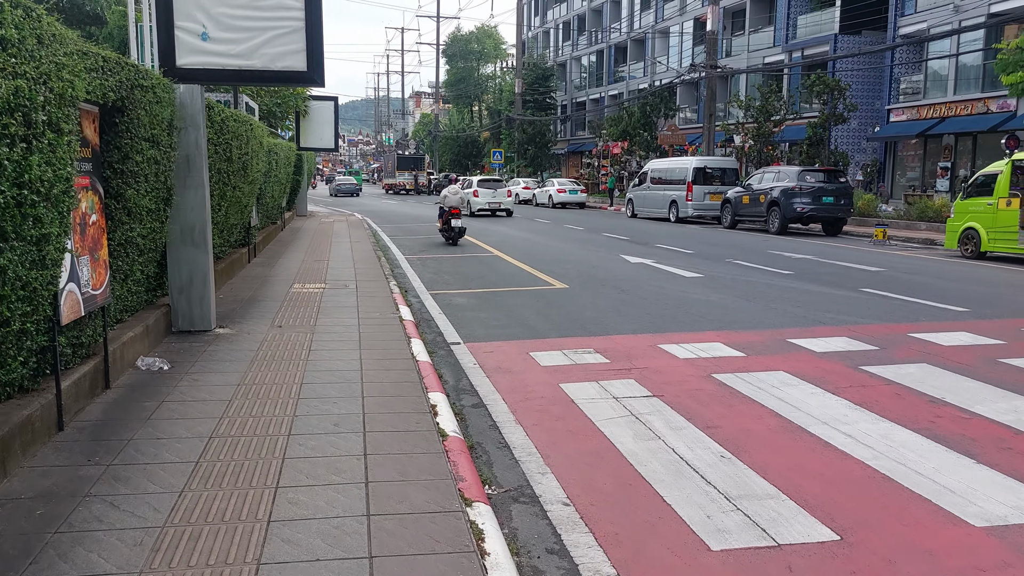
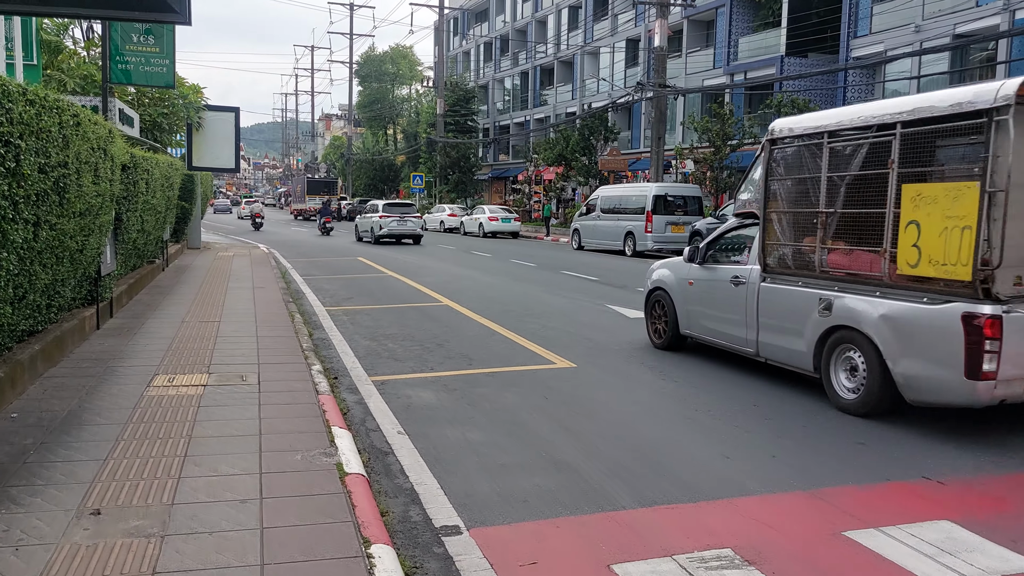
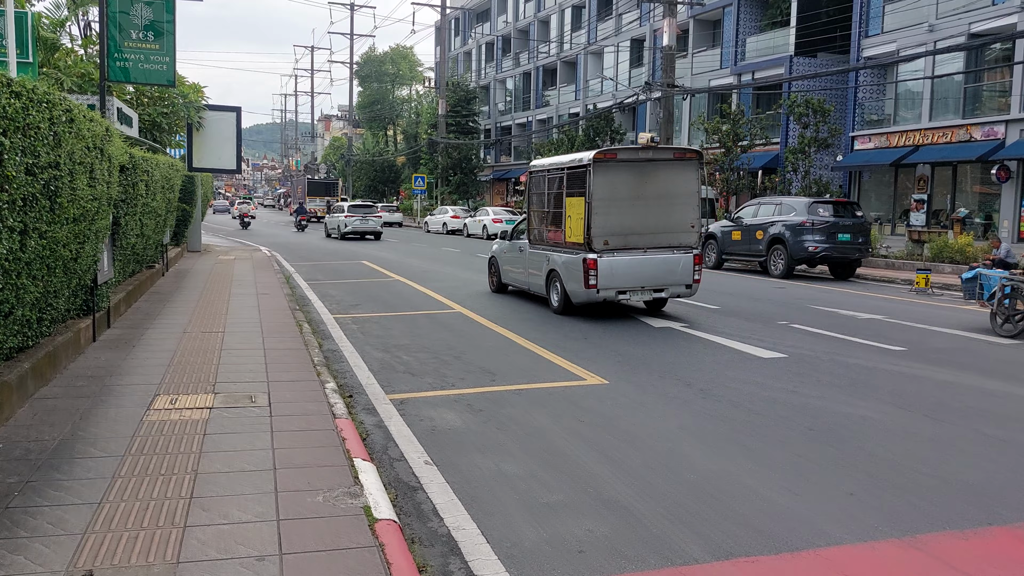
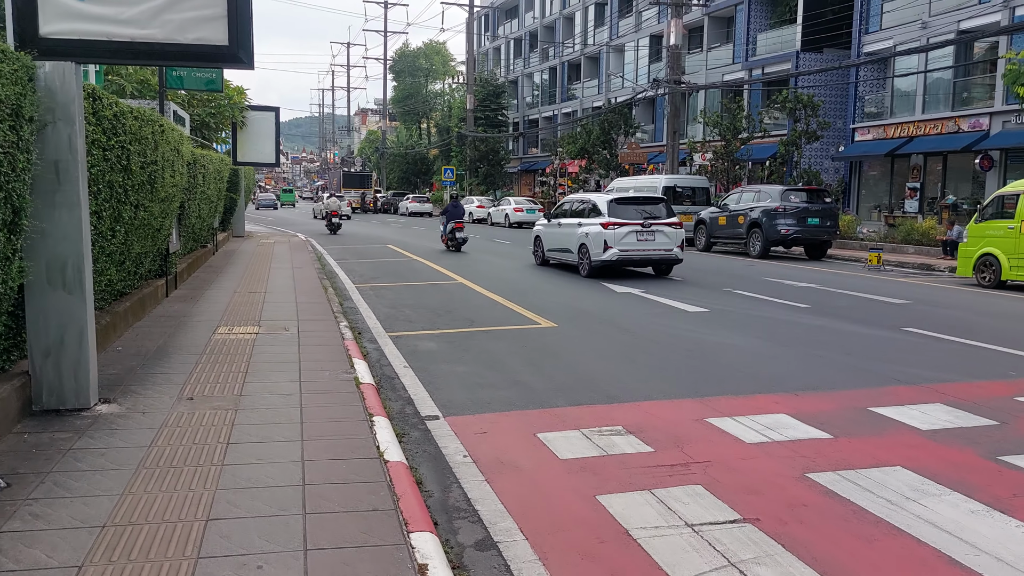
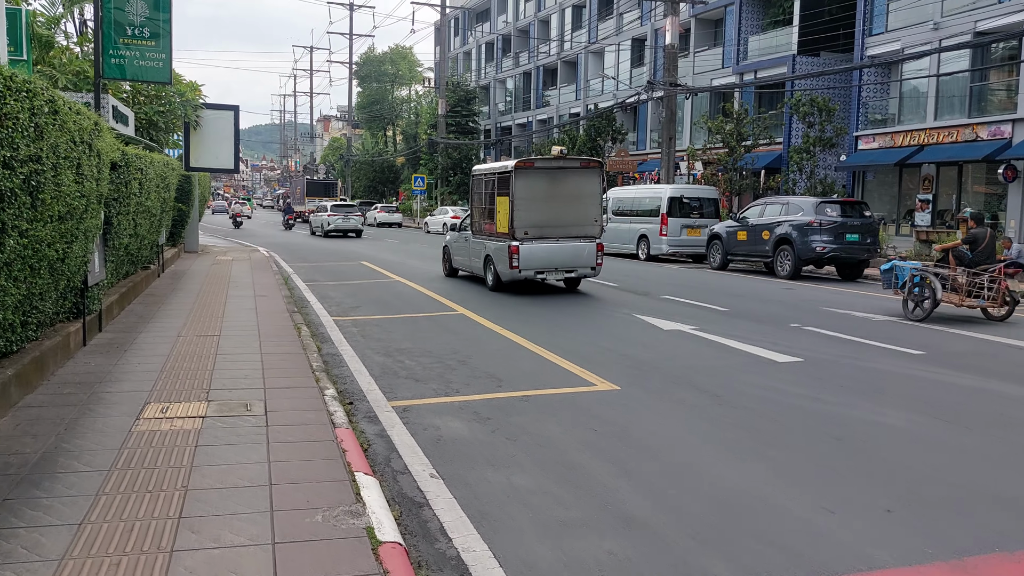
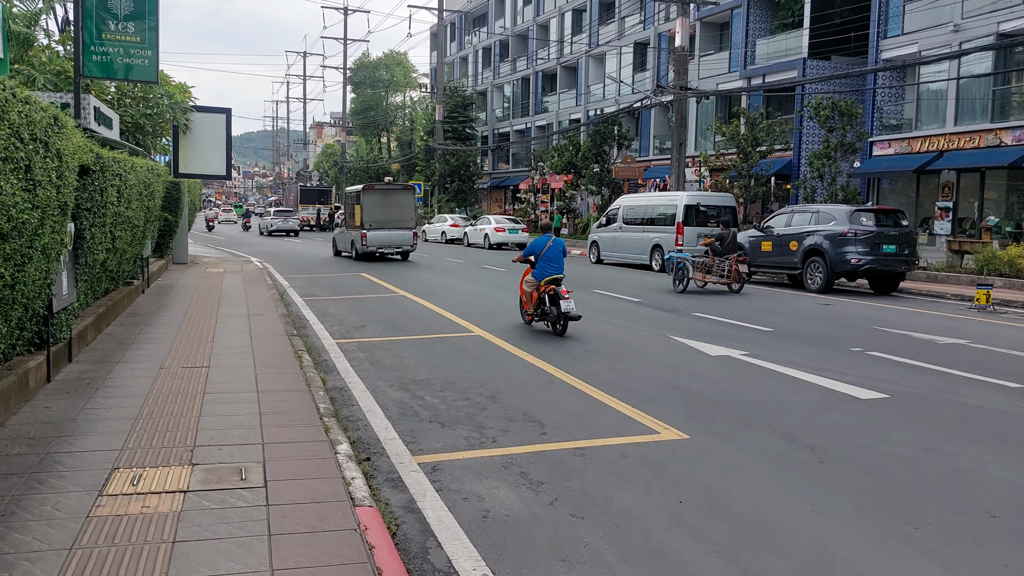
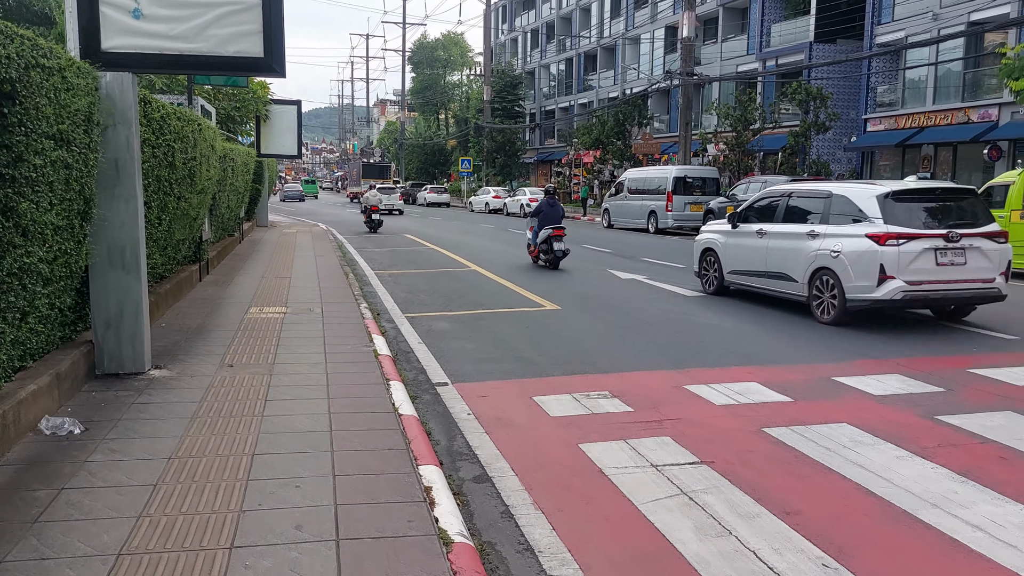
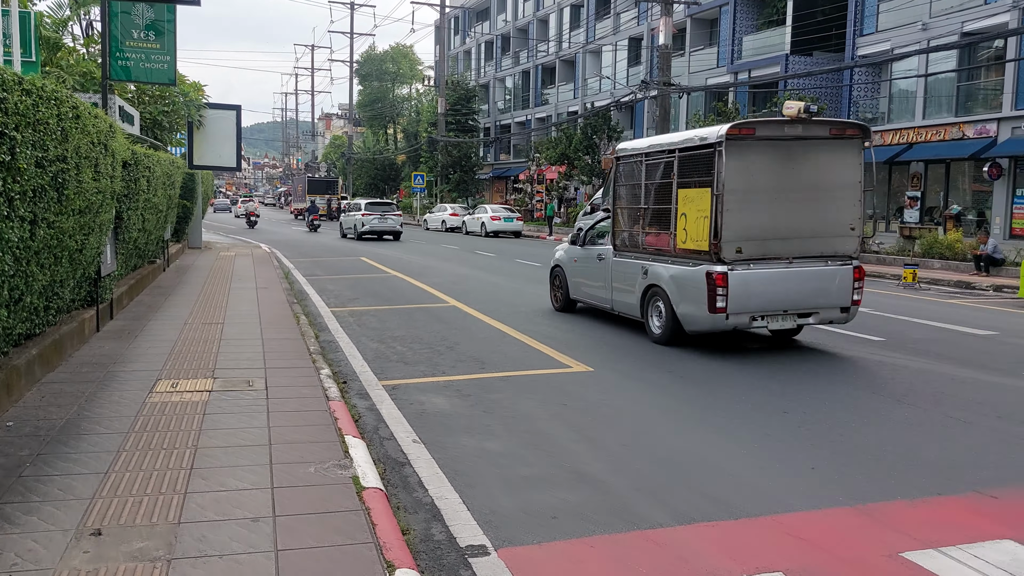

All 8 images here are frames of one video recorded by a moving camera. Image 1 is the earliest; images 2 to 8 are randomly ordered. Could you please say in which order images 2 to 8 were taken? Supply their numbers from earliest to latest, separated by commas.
7, 4, 2, 8, 3, 5, 6
